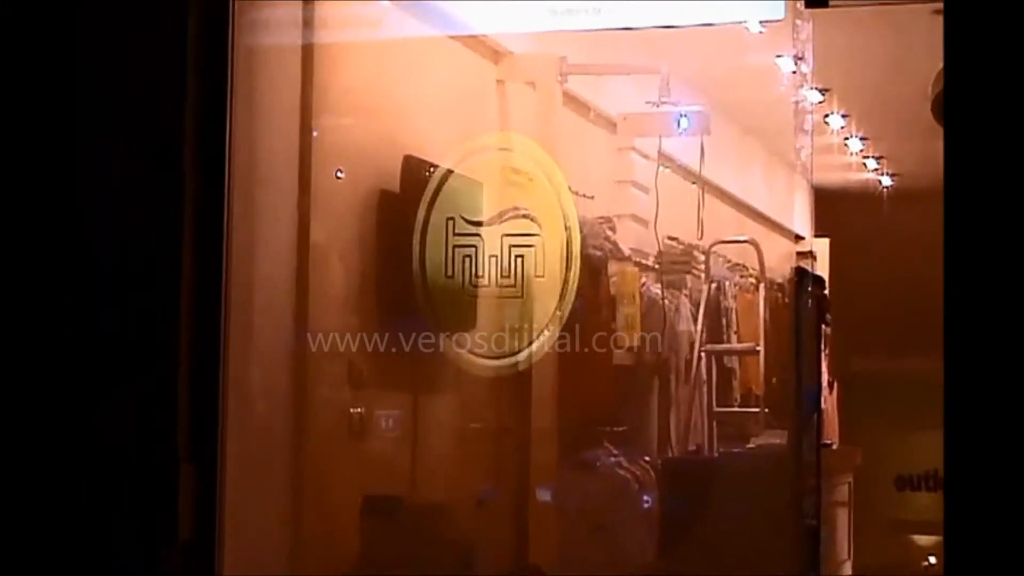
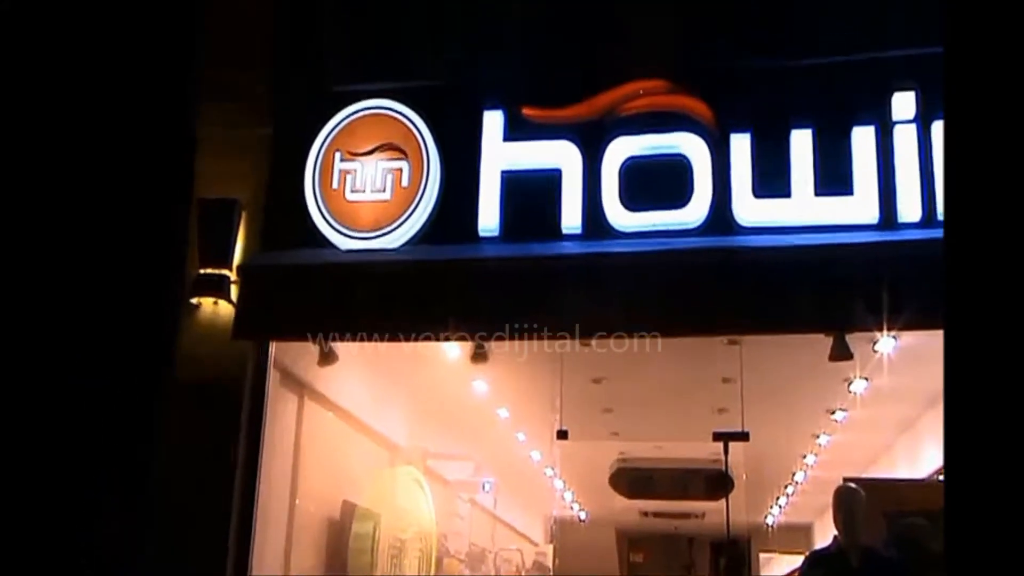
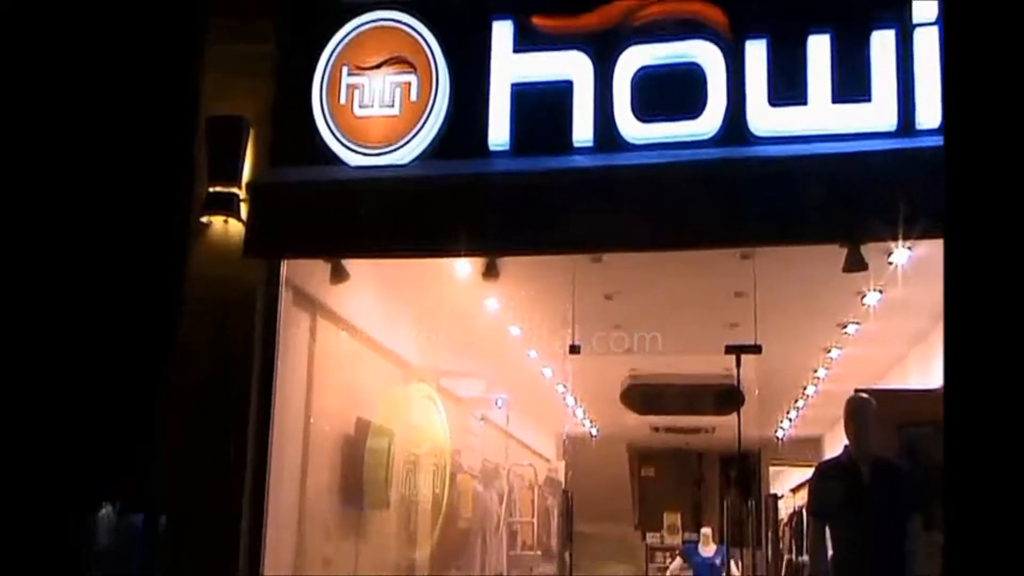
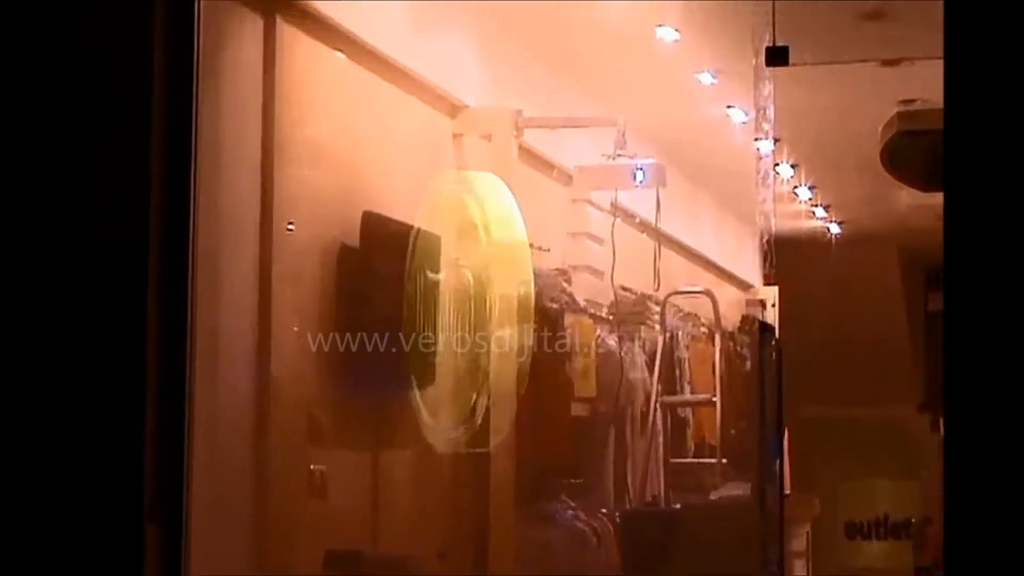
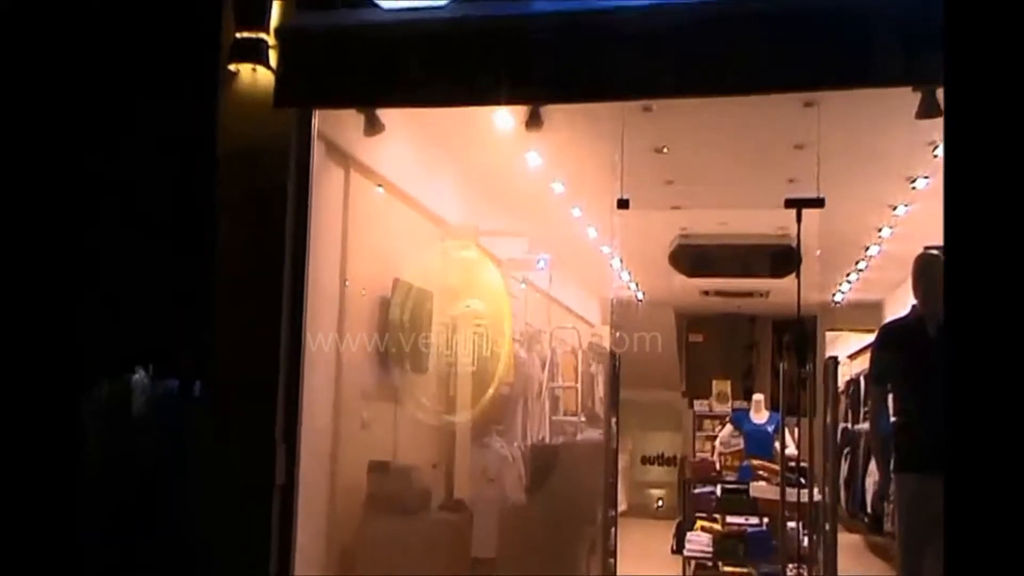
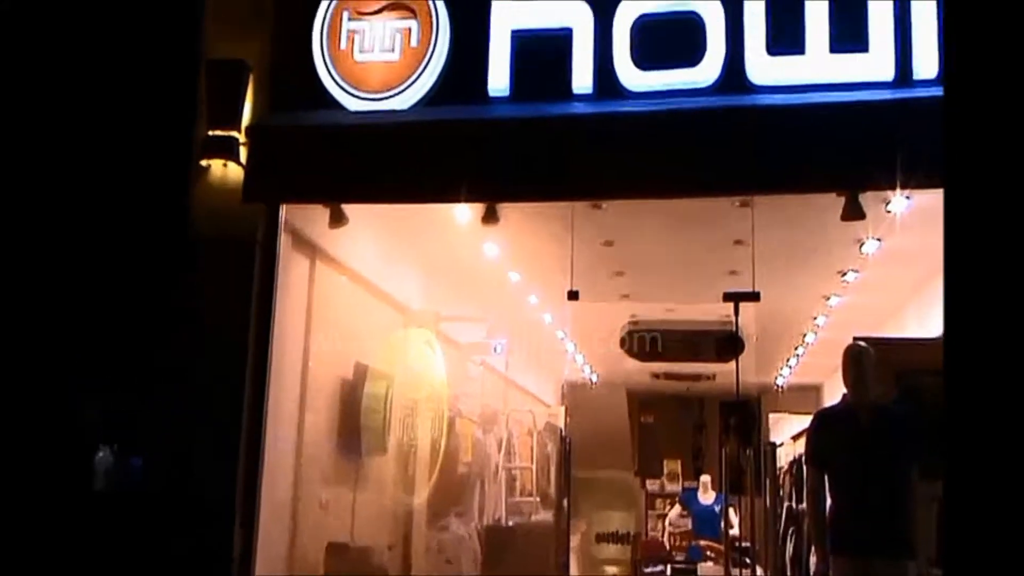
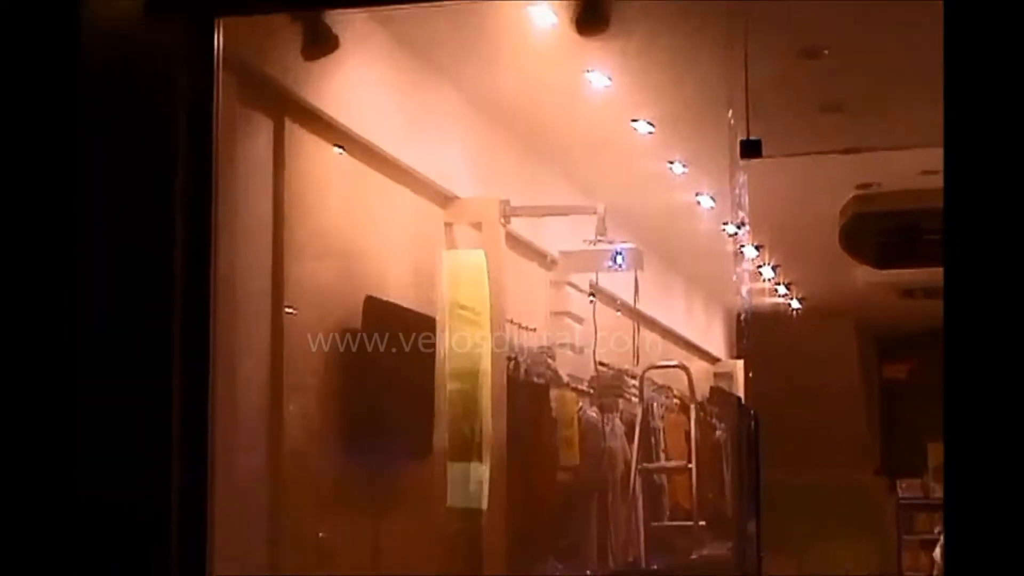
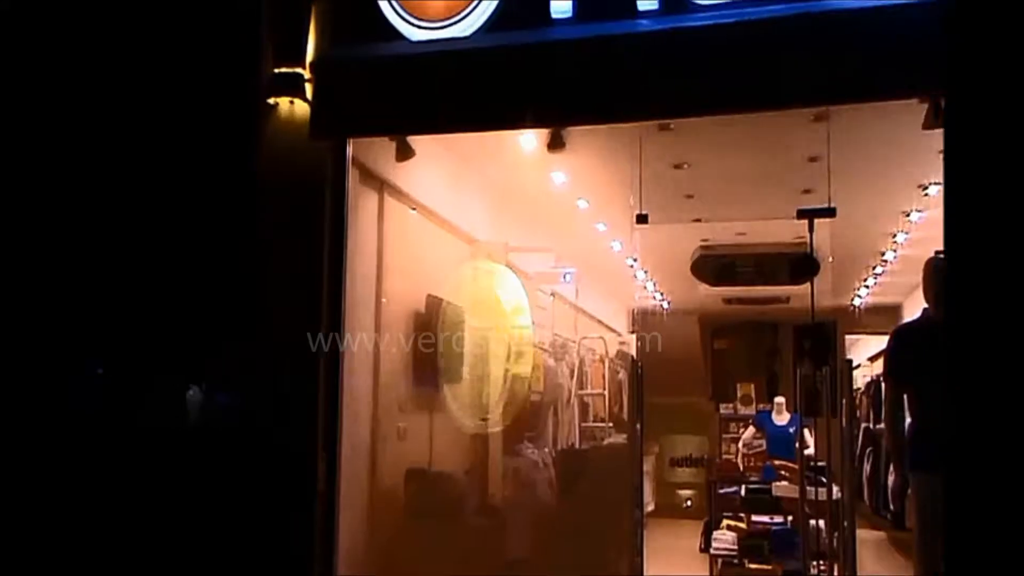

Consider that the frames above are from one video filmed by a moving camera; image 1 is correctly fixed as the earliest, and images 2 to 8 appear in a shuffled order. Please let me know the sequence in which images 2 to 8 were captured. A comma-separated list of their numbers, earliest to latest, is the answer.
4, 7, 8, 6, 2, 3, 5
